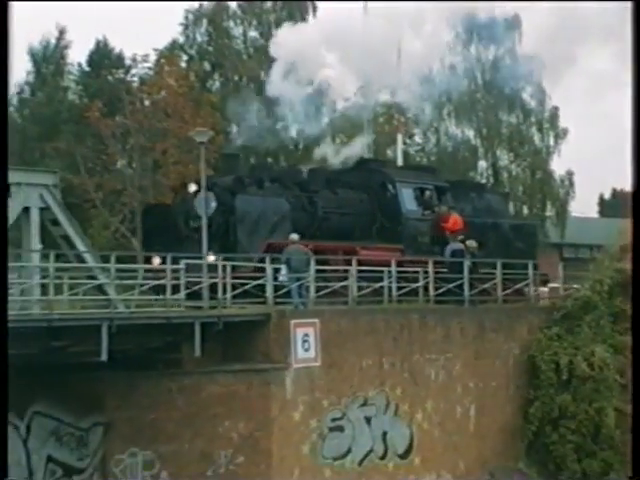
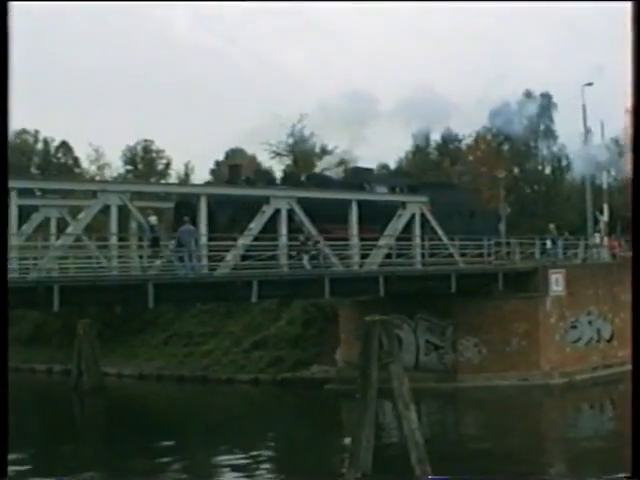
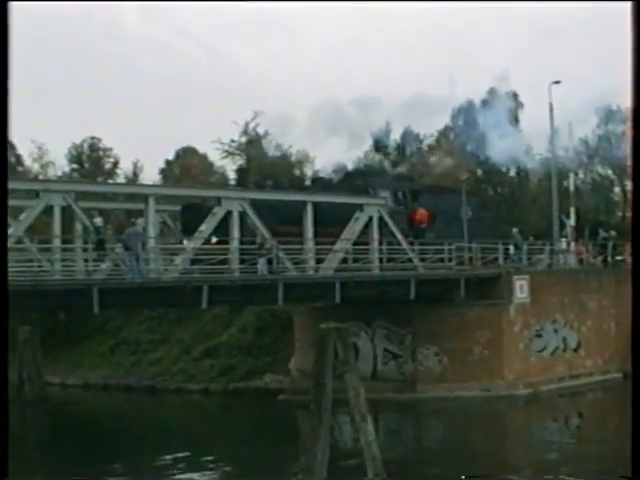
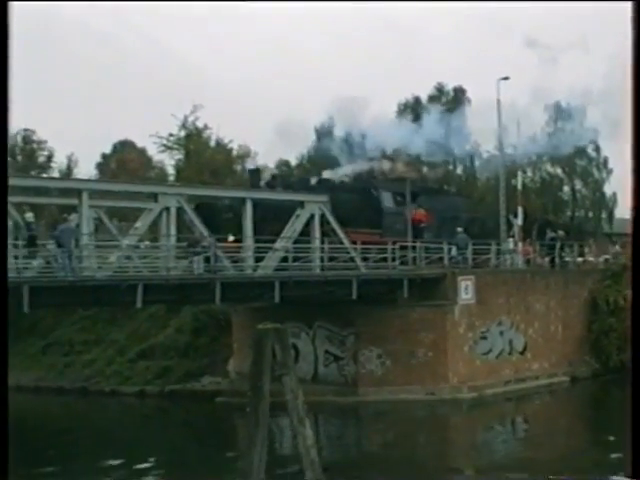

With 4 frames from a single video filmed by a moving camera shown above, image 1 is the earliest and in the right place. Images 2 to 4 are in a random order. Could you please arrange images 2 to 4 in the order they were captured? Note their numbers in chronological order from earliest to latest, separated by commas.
4, 3, 2
